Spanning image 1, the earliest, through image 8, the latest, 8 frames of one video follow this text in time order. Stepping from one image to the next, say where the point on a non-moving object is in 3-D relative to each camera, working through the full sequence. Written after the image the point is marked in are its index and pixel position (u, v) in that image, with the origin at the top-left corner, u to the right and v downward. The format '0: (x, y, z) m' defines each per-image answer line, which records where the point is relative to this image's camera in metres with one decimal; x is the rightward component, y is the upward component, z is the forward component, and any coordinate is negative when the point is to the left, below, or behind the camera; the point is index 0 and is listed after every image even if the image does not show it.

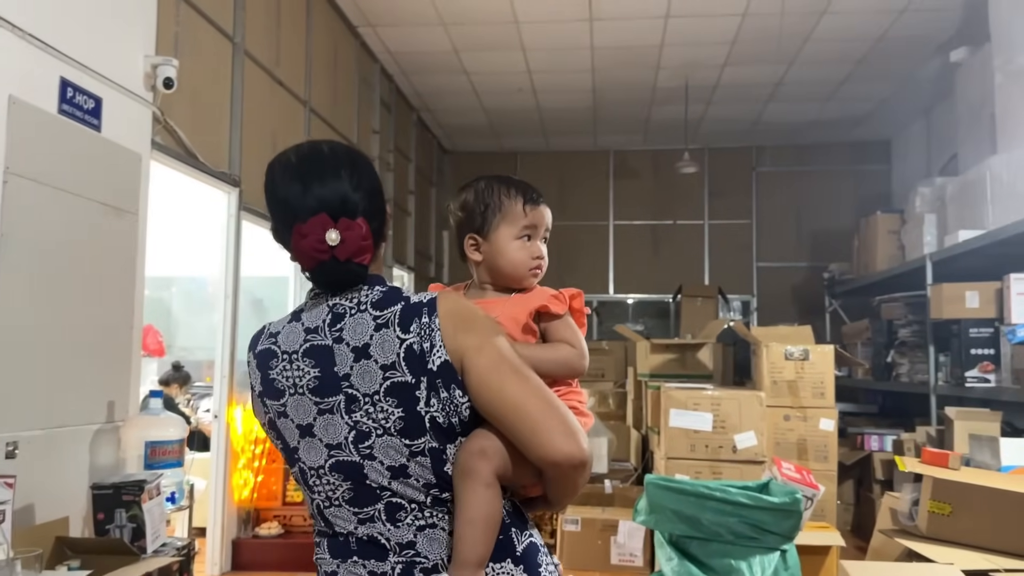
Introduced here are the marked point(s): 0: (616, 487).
0: (+0.5, -0.9, +4.2) m
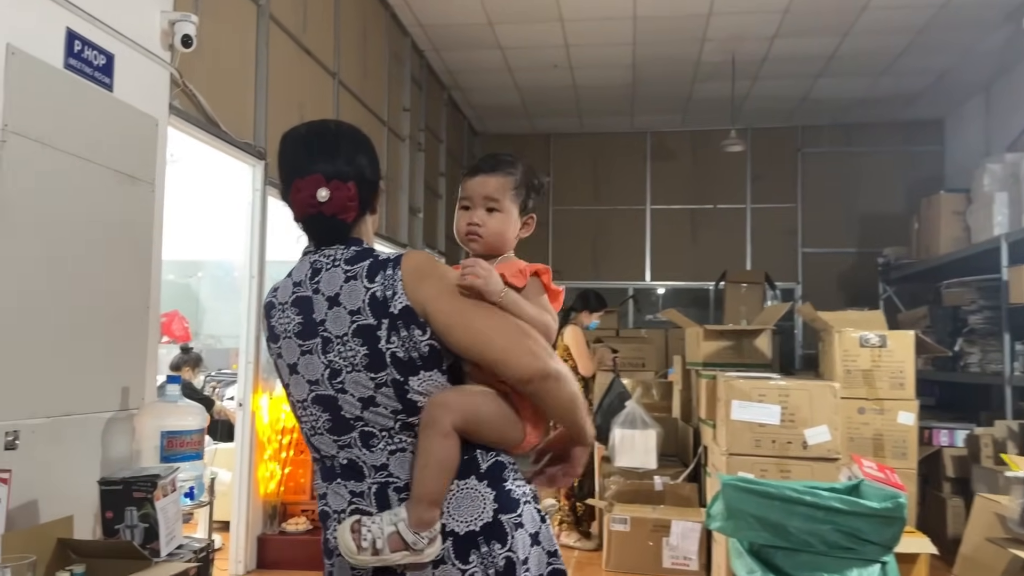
0: (+0.7, -0.9, +3.9) m
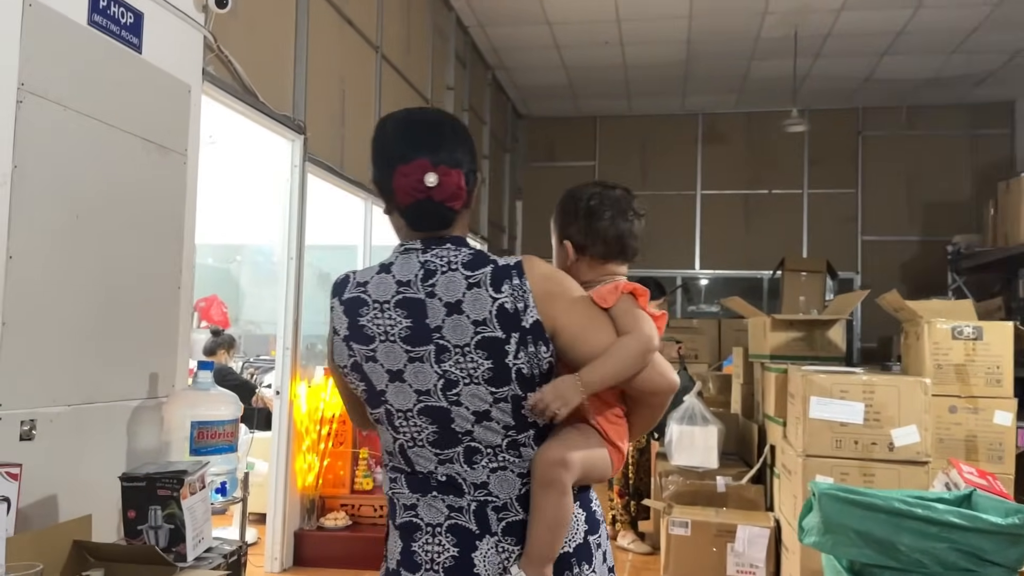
0: (+0.9, -0.8, +3.6) m
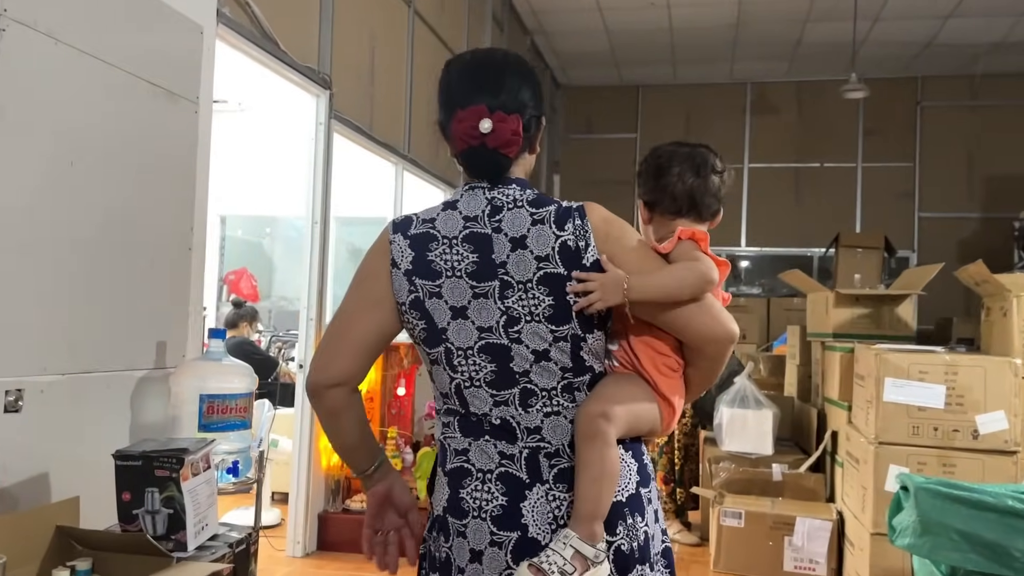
0: (+1.0, -0.7, +3.3) m
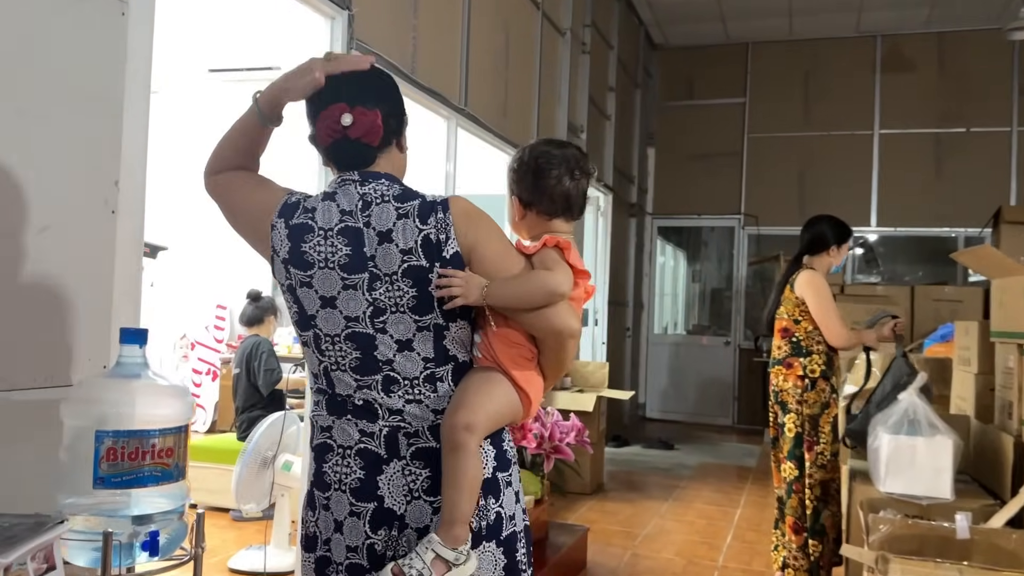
0: (+1.2, -0.6, +2.4) m
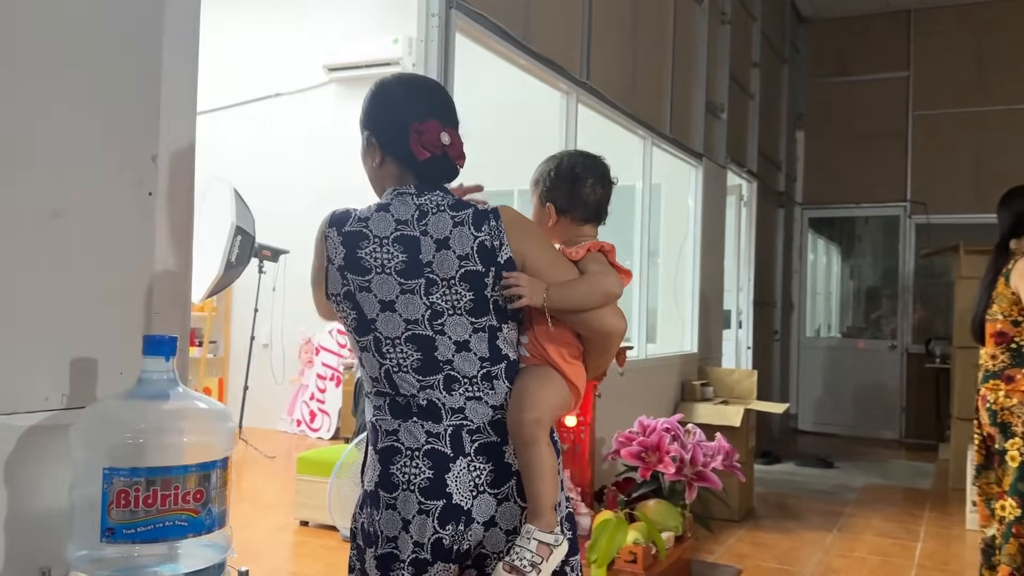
0: (+1.5, -0.6, +1.8) m
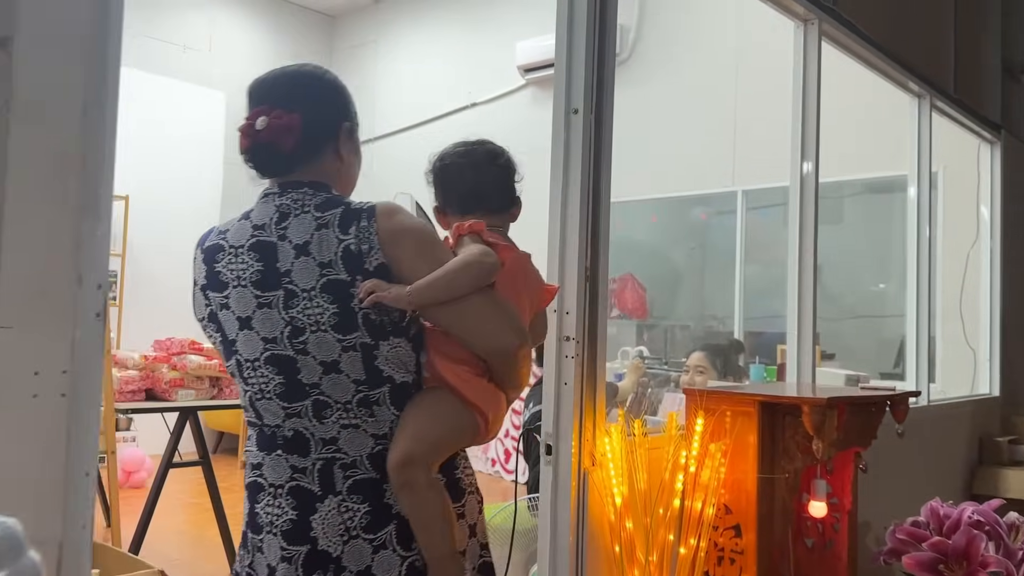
0: (+1.7, -0.6, +0.6) m
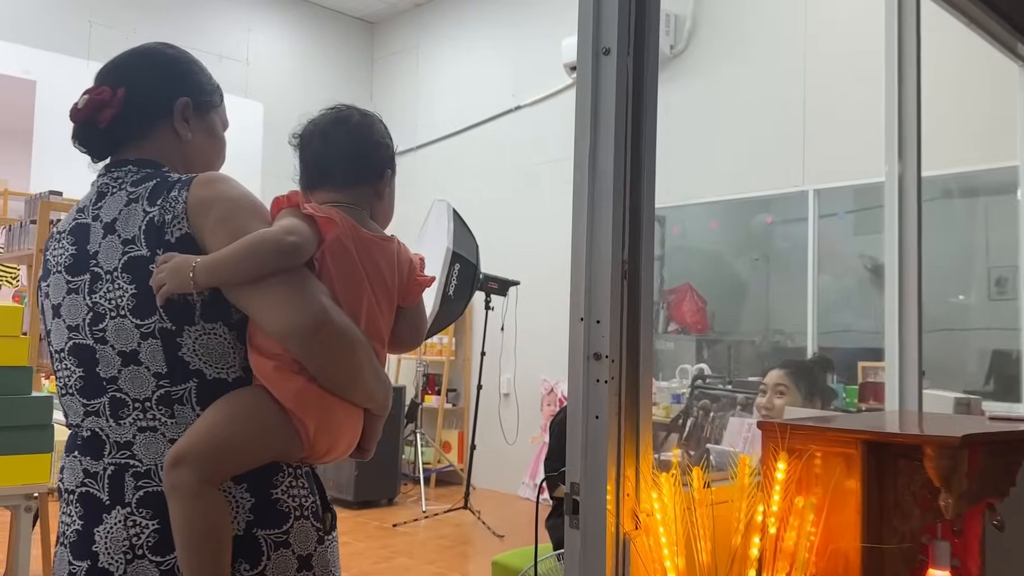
0: (+1.7, -0.6, +0.2) m
